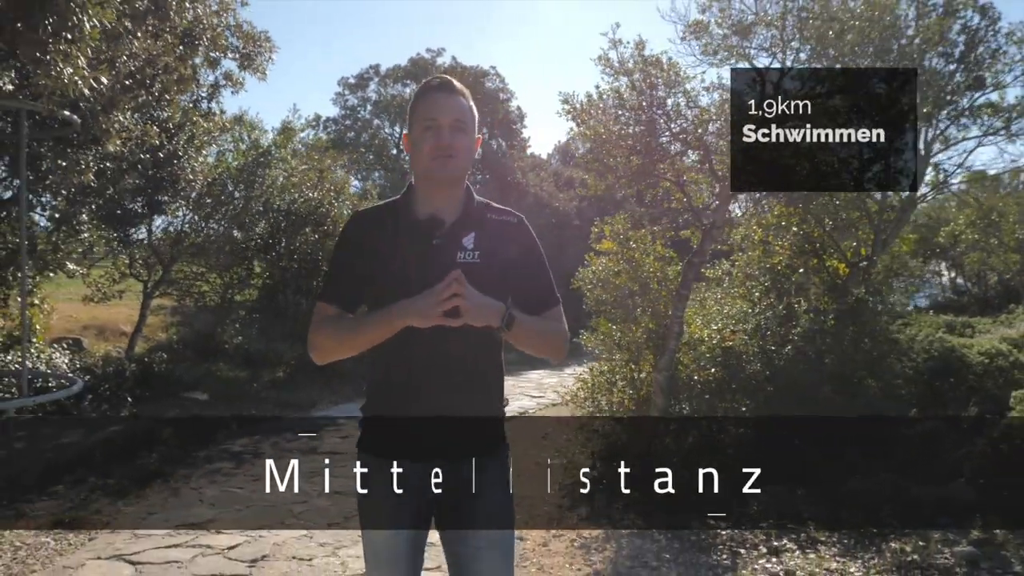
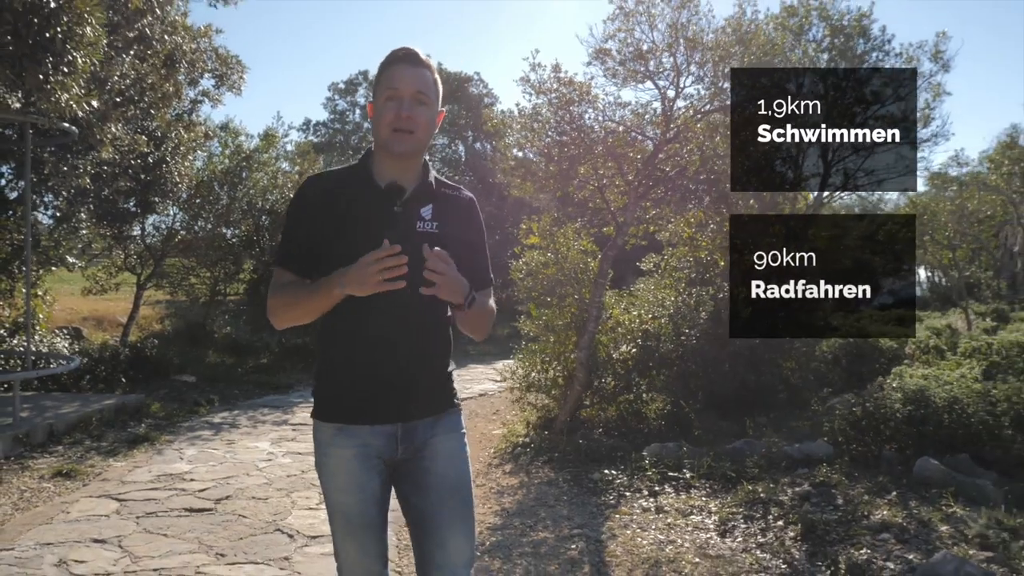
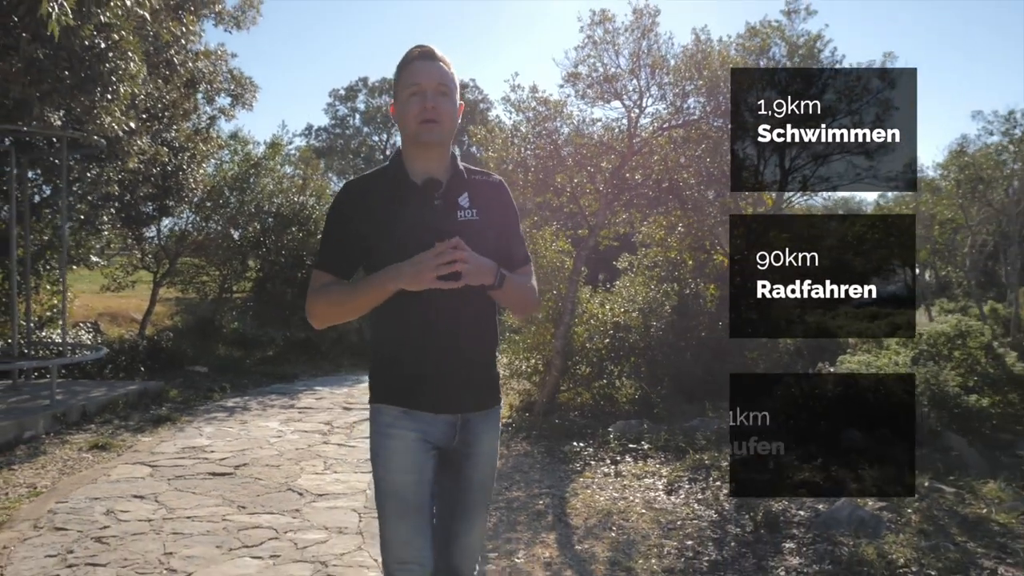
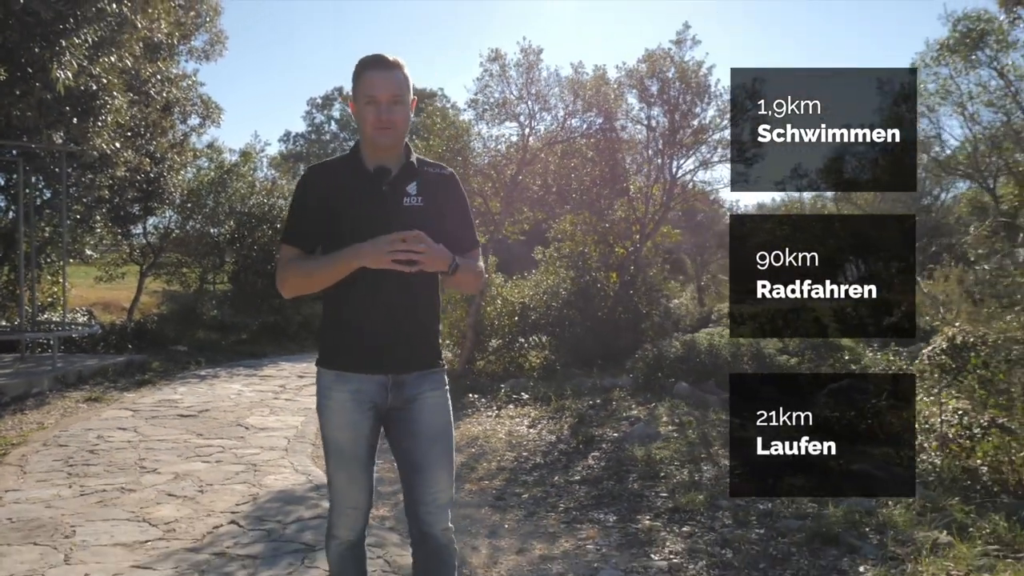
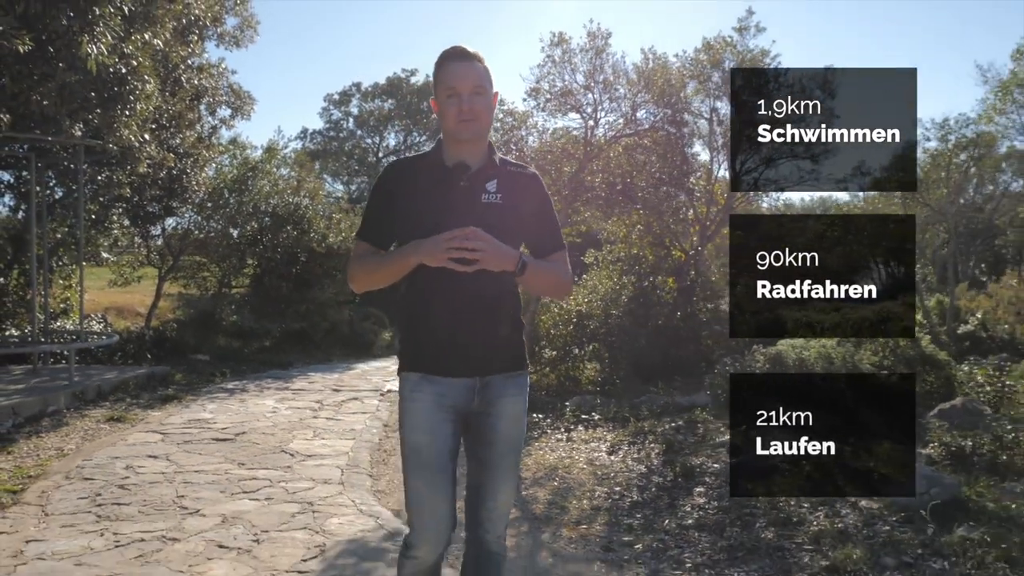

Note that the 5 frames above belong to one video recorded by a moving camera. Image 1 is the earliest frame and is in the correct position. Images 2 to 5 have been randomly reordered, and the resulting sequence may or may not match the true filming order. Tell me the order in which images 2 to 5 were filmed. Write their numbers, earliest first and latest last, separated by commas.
2, 3, 5, 4
